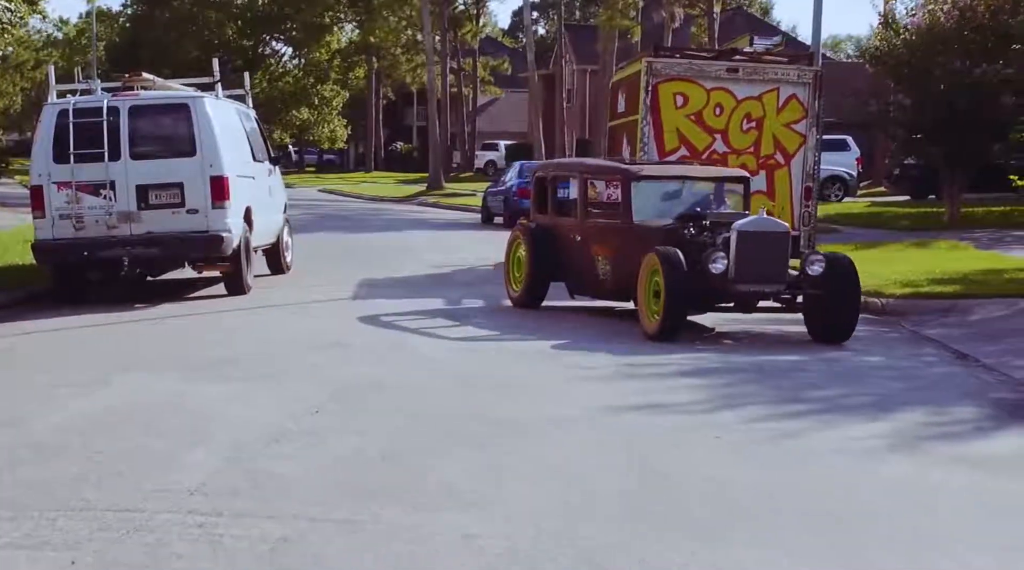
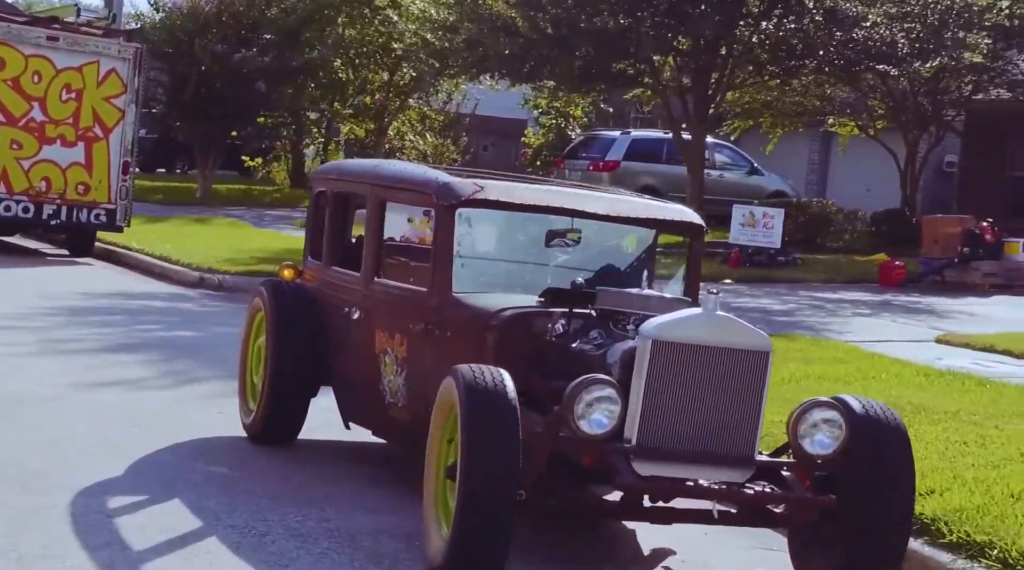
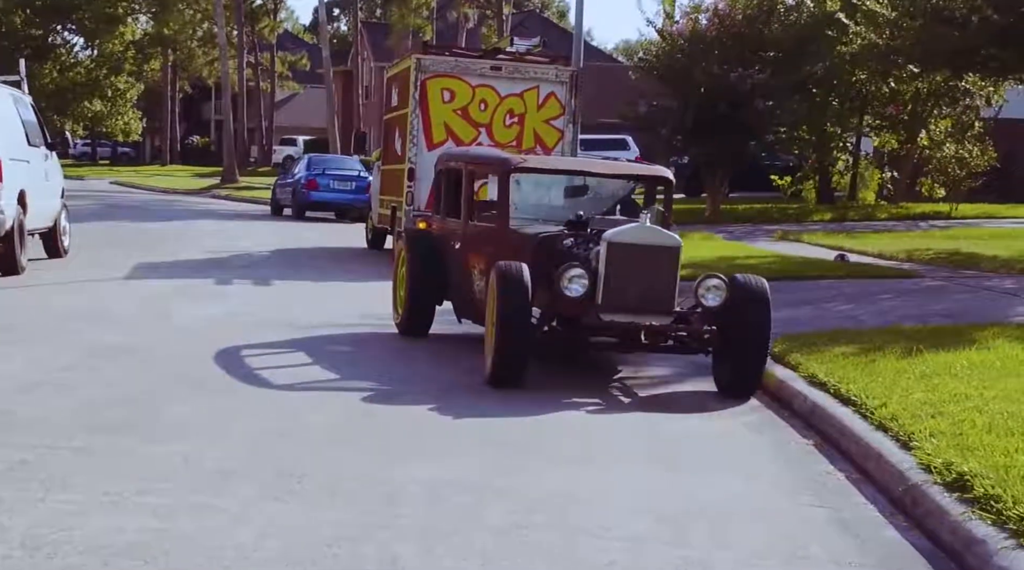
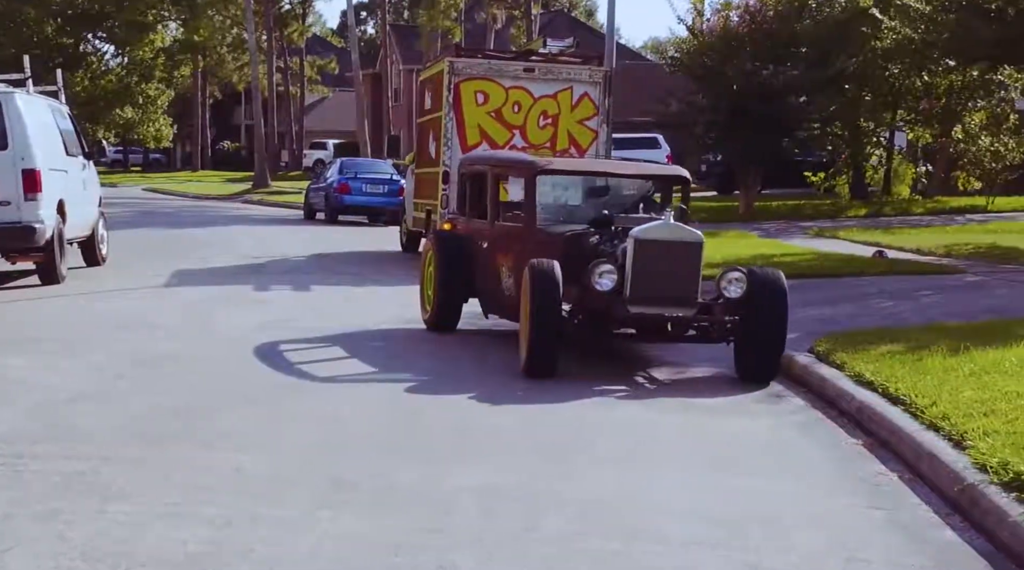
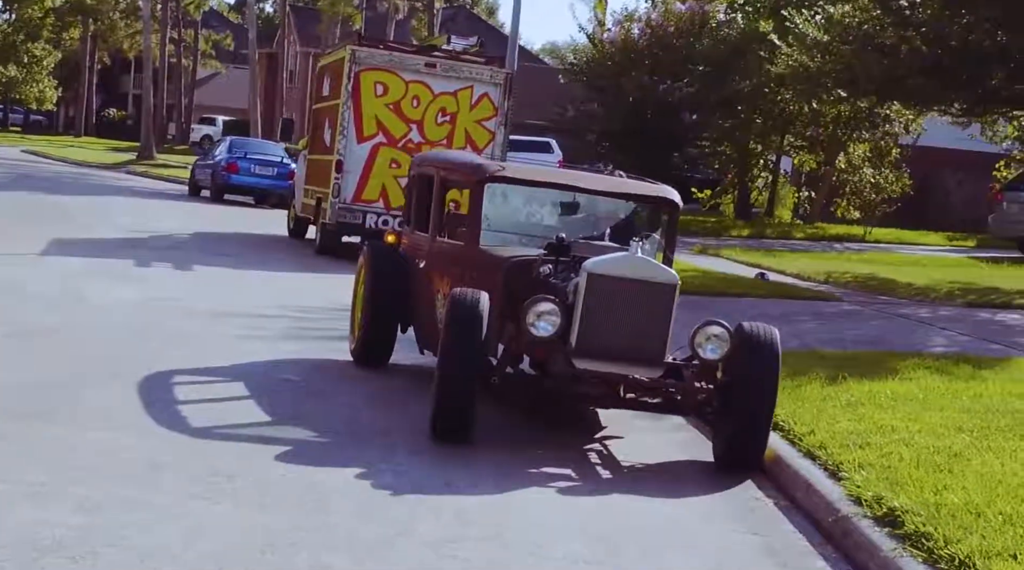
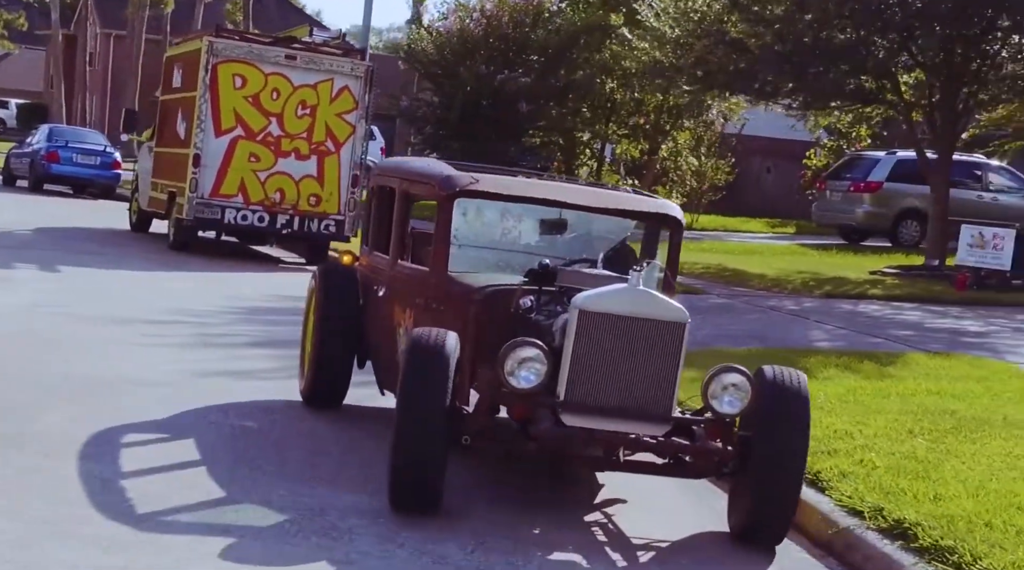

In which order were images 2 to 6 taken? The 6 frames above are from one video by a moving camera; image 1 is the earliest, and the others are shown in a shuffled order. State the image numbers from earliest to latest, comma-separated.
4, 3, 5, 6, 2
